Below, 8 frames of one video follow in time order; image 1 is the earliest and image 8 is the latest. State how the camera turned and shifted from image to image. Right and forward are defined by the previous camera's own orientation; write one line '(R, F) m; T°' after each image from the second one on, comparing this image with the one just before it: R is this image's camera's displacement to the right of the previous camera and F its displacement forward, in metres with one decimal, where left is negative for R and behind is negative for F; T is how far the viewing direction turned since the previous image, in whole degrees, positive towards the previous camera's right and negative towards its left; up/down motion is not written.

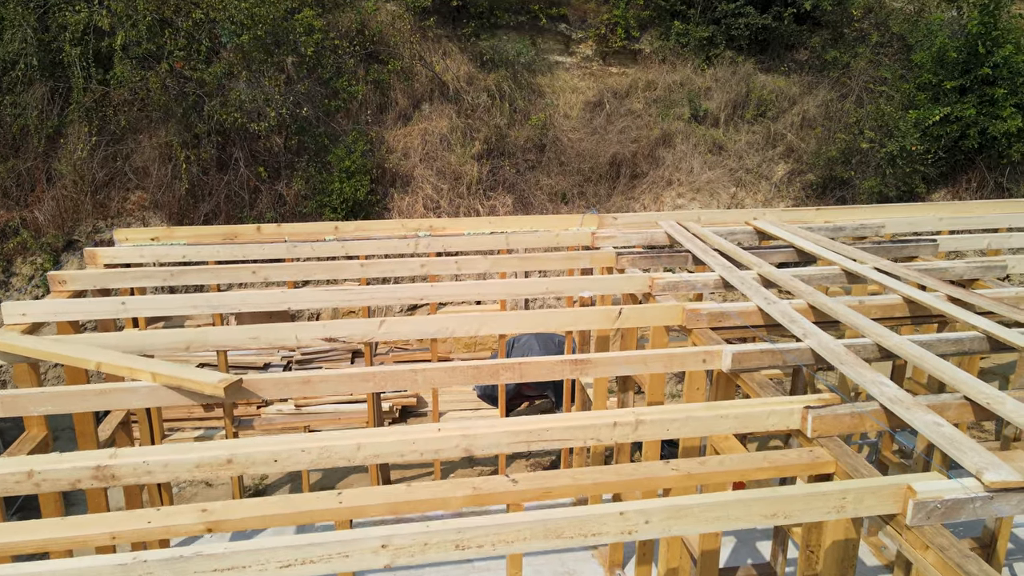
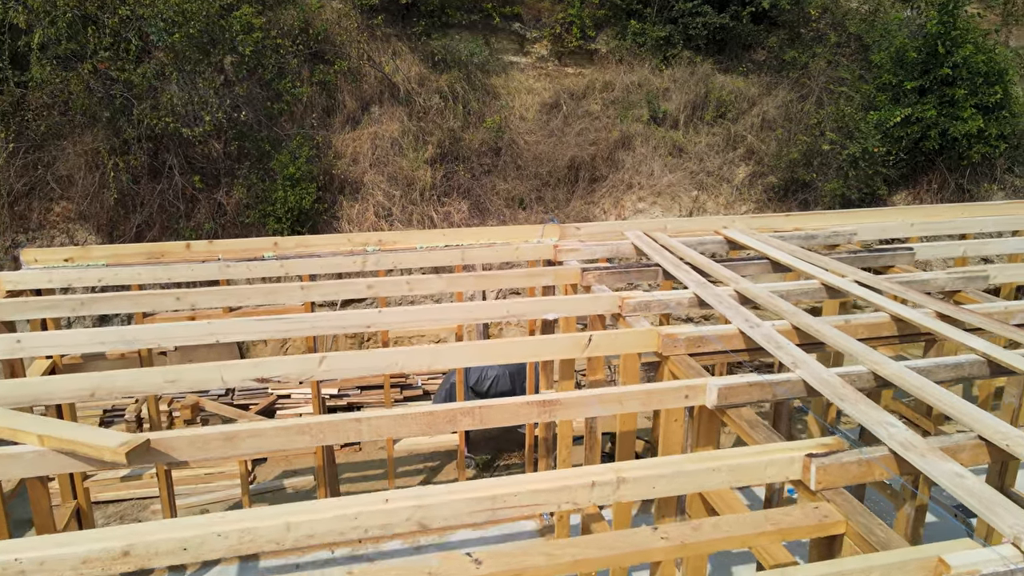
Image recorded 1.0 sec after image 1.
(0.0, +0.4) m; +3°
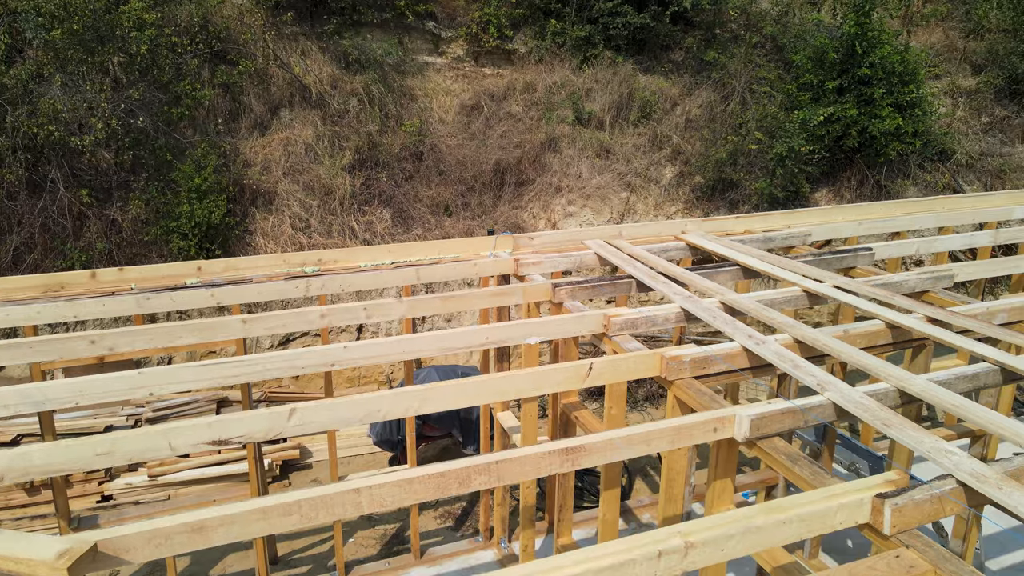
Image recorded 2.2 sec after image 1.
(-0.4, +0.4) m; +8°
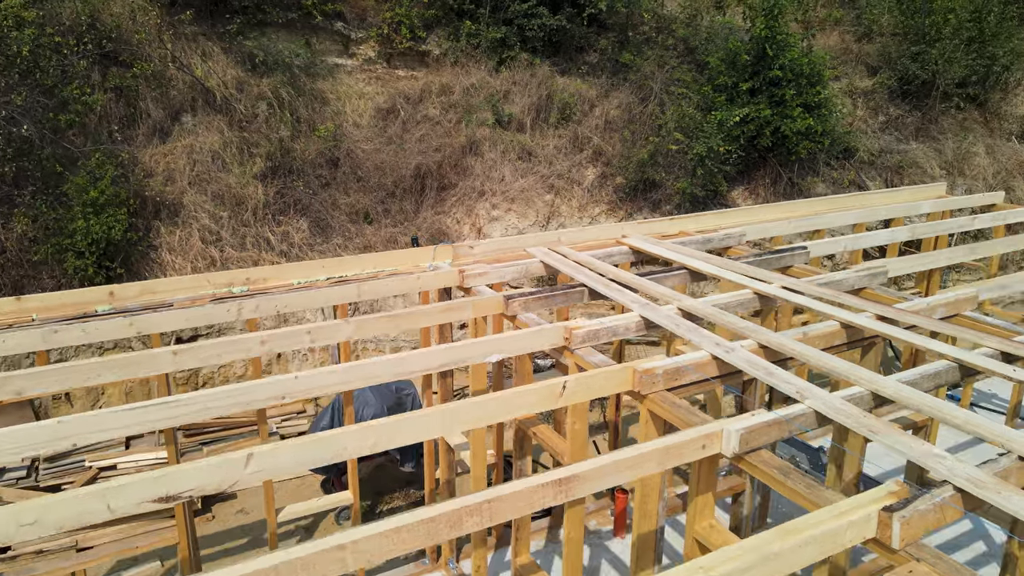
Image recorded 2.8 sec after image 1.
(-0.2, +0.2) m; +7°
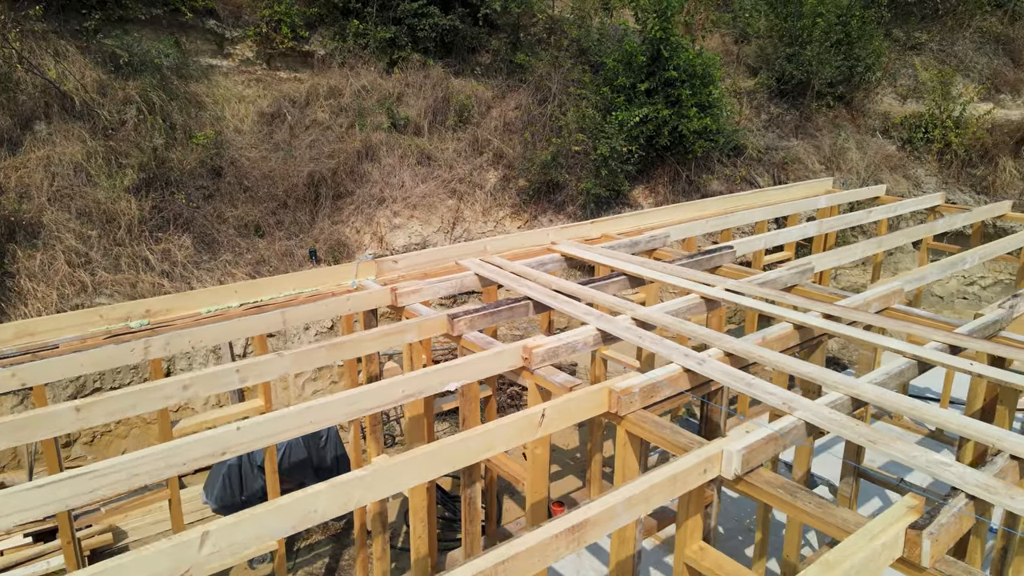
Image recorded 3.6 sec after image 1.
(-0.3, +0.3) m; +10°
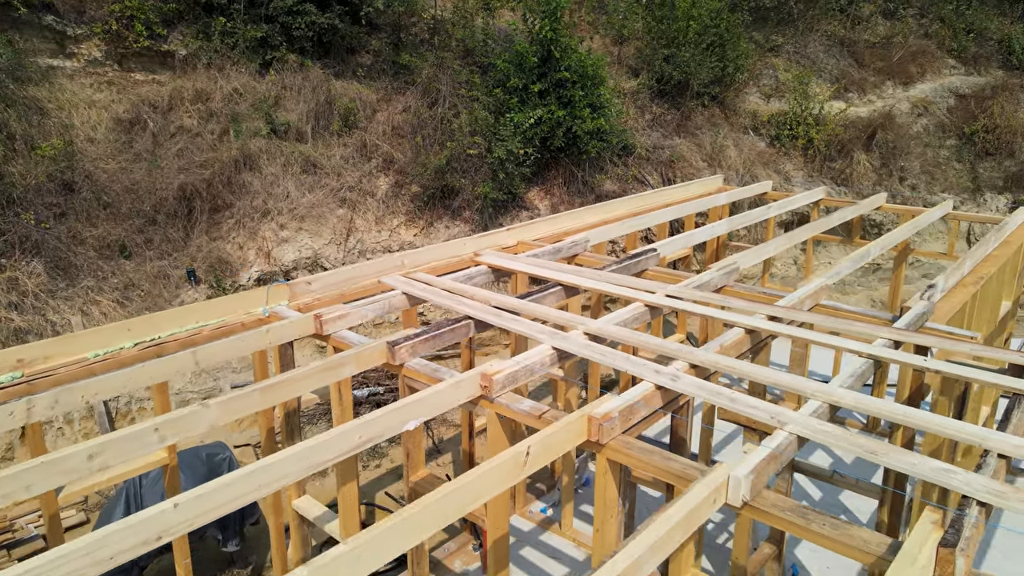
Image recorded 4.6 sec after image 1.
(-0.3, +0.3) m; +10°
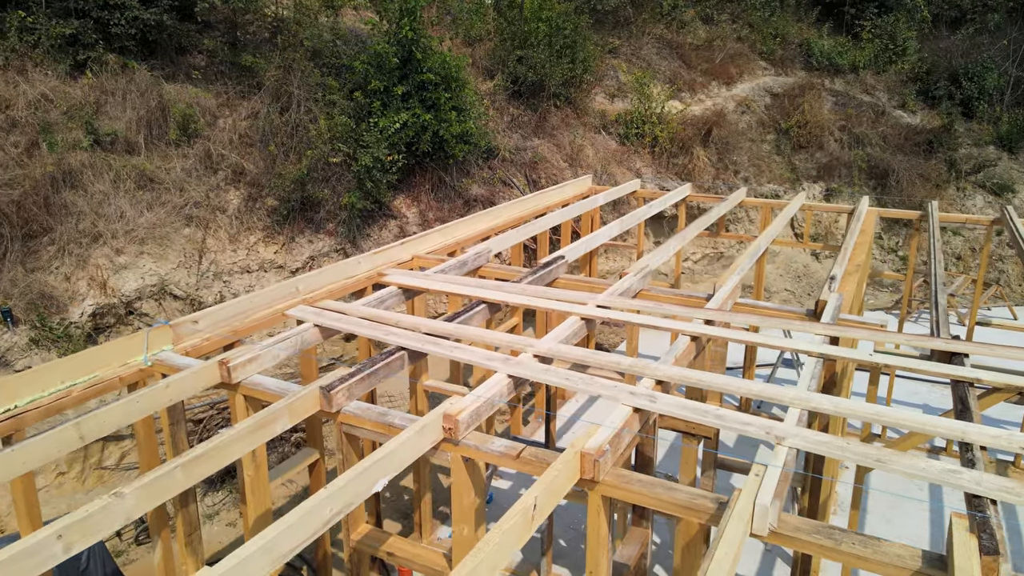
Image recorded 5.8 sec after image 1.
(-0.5, +0.3) m; +13°
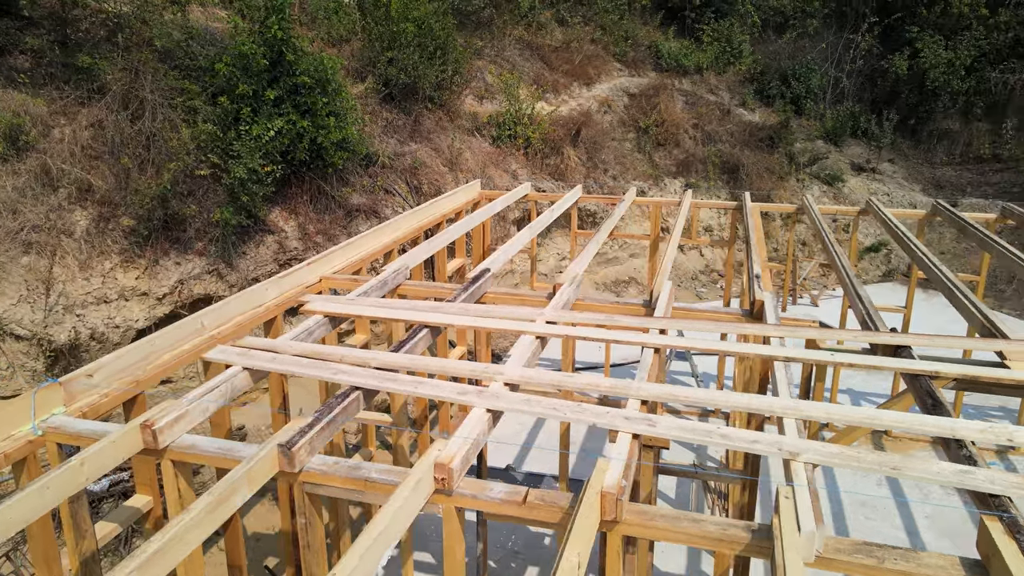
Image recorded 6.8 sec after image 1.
(-0.5, +0.3) m; +12°
